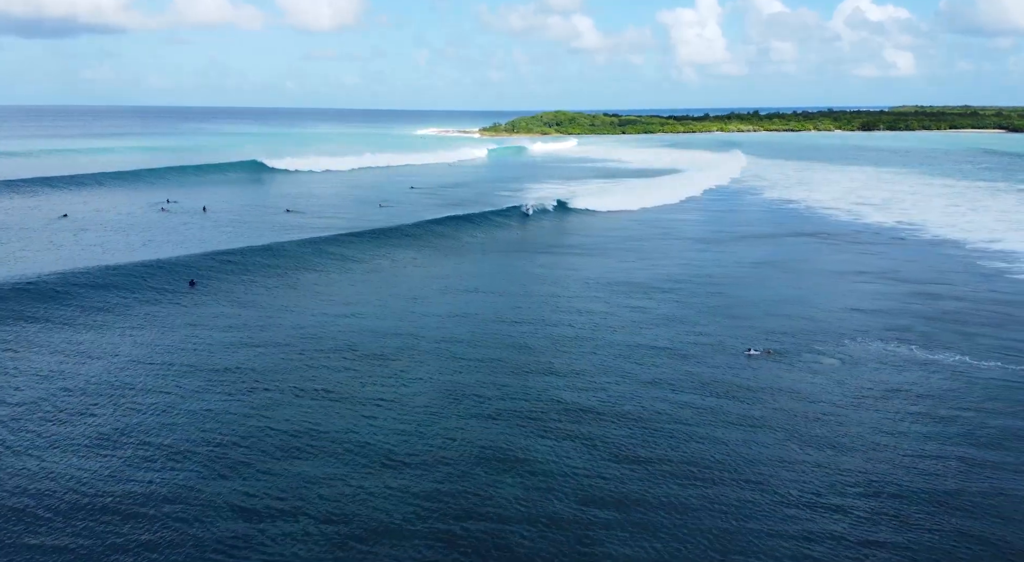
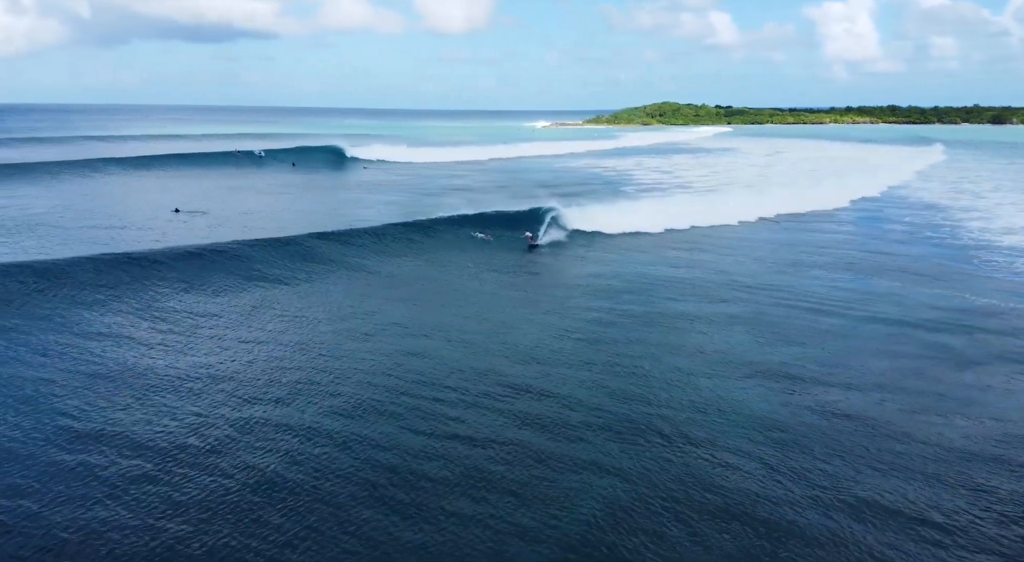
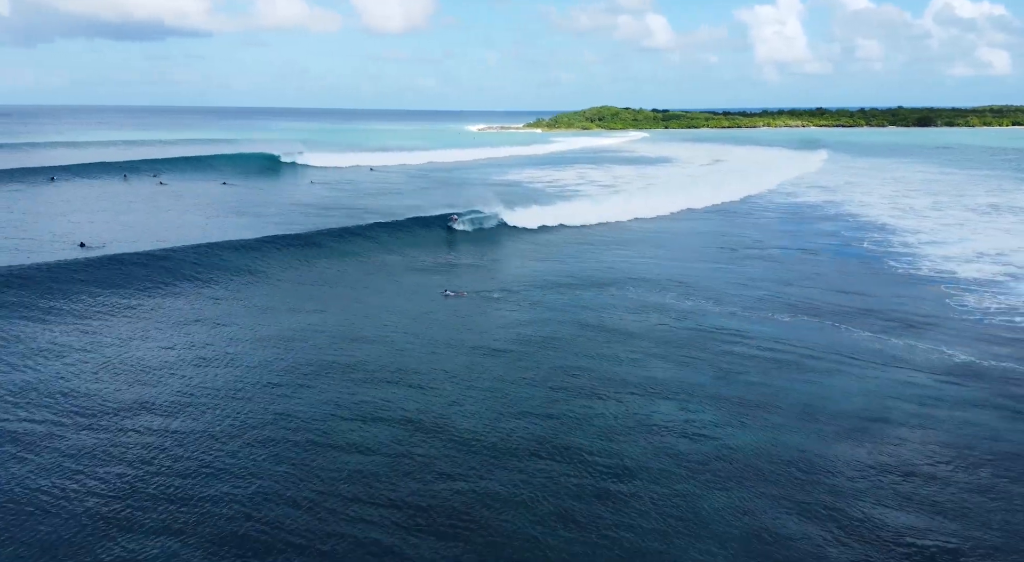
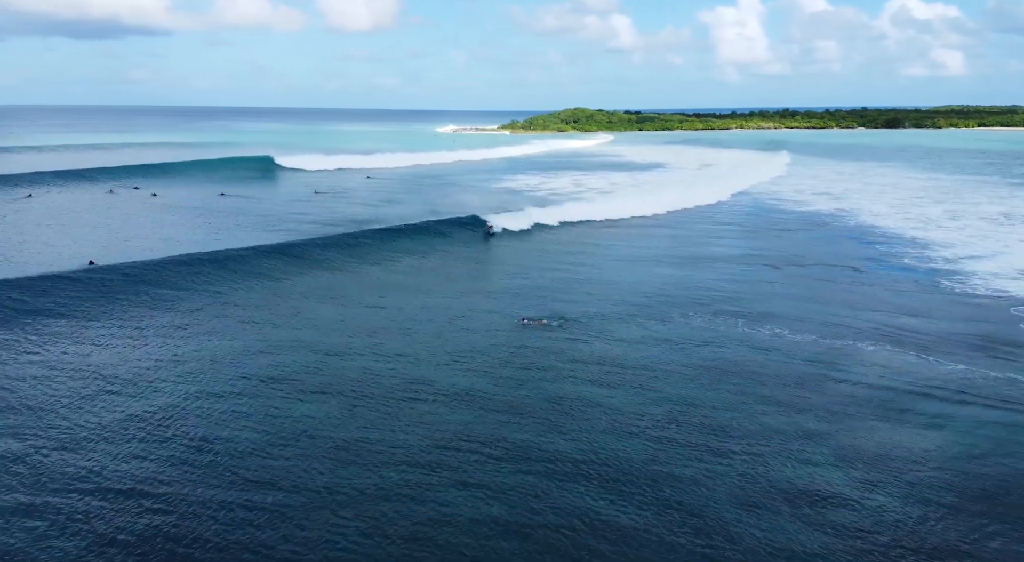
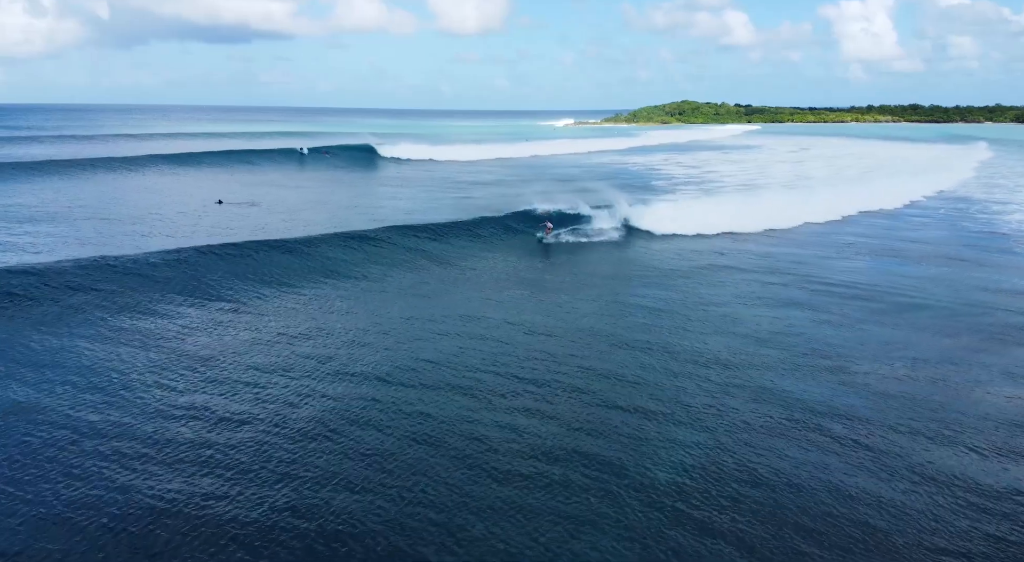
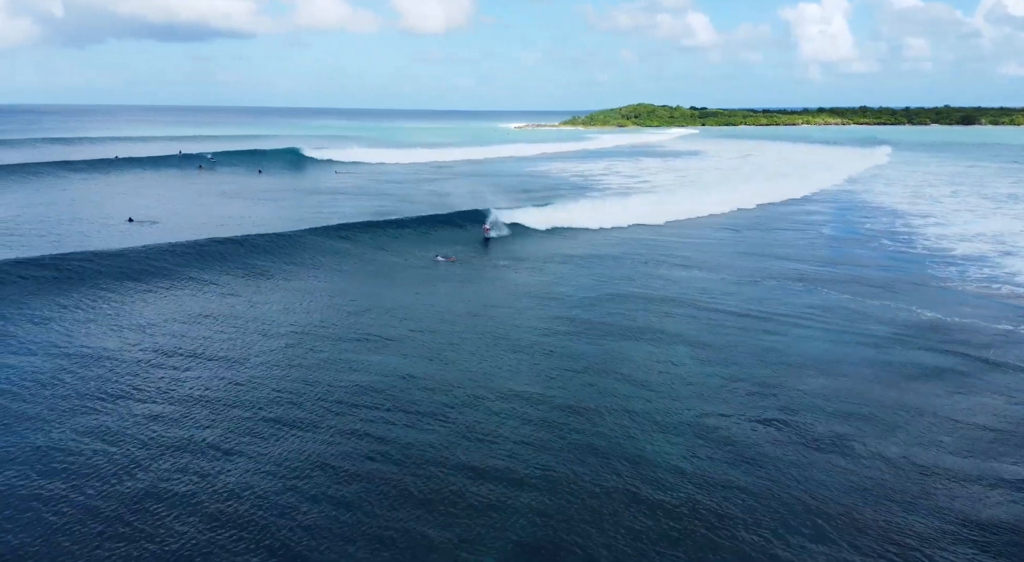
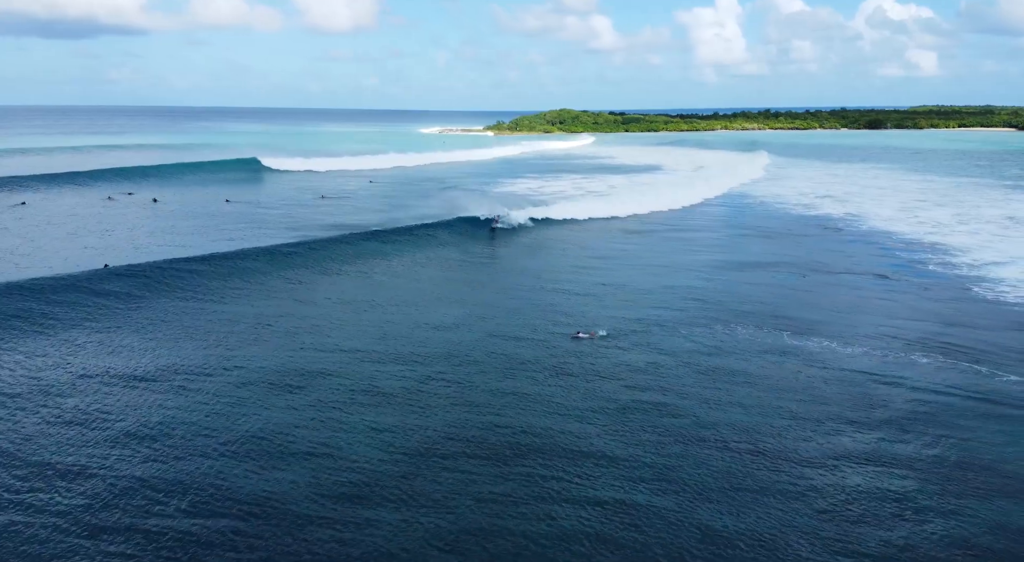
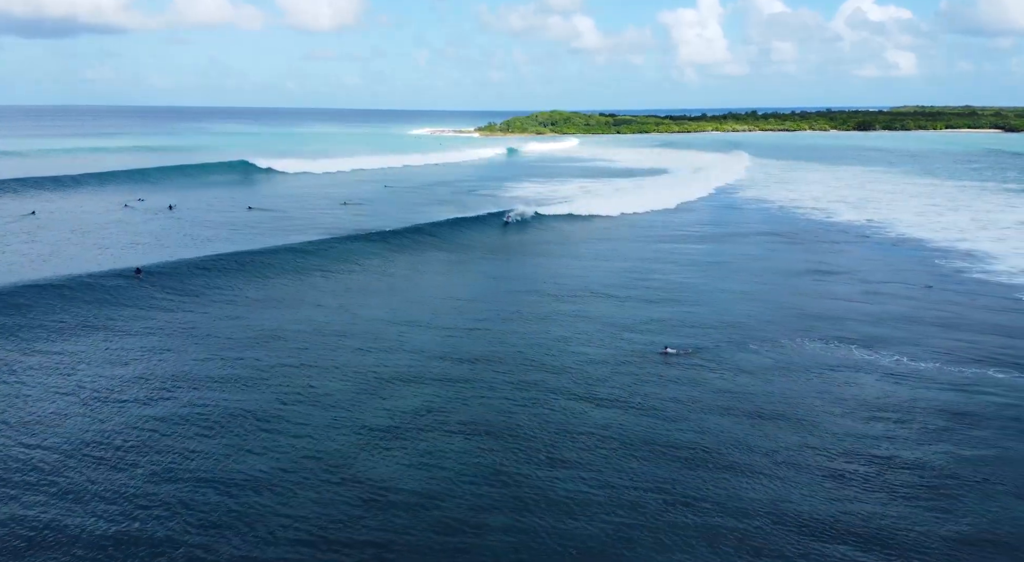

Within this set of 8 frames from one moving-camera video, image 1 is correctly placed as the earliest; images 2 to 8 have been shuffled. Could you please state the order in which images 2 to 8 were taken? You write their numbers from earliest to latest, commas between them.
8, 7, 4, 3, 6, 2, 5
